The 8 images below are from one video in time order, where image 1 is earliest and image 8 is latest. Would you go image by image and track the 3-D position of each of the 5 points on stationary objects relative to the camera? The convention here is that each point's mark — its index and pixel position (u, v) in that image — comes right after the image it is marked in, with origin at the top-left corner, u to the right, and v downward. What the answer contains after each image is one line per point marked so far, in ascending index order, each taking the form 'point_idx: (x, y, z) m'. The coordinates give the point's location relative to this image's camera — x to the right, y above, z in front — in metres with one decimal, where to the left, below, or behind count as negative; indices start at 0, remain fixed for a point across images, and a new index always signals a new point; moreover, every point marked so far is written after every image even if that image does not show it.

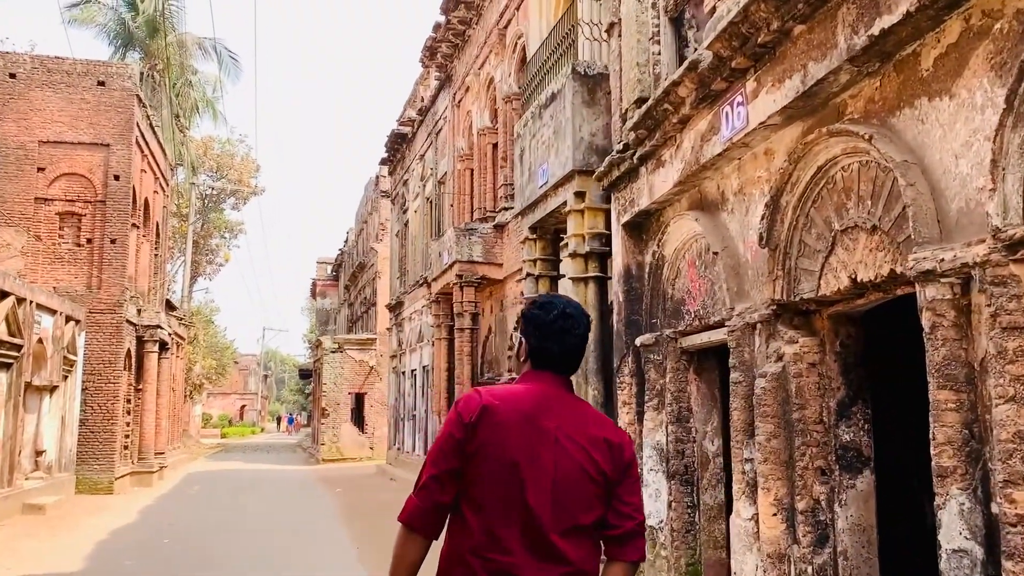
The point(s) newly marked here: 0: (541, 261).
0: (+0.3, +0.3, +10.1) m
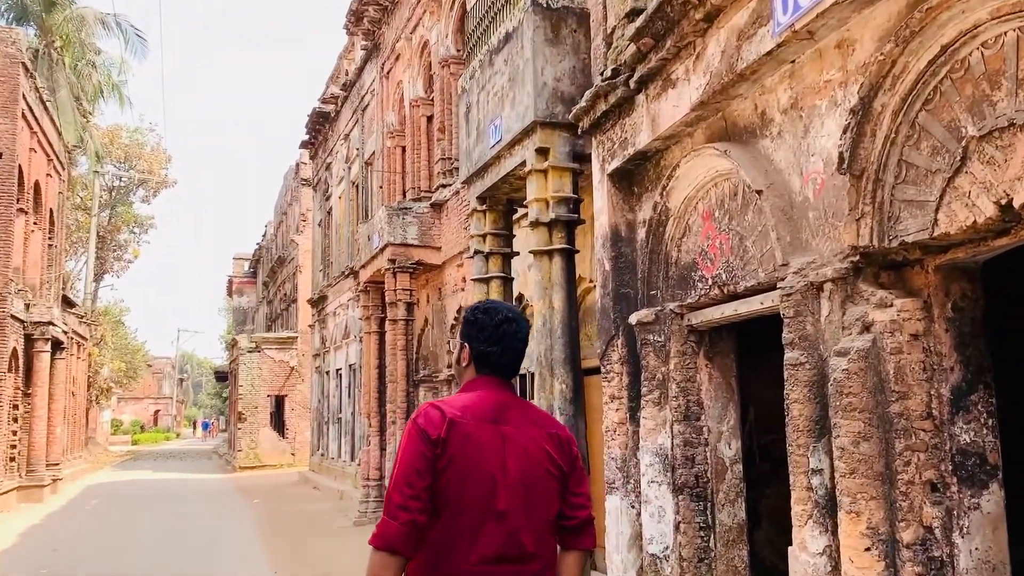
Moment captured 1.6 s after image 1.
0: (-0.2, +0.5, +8.7) m
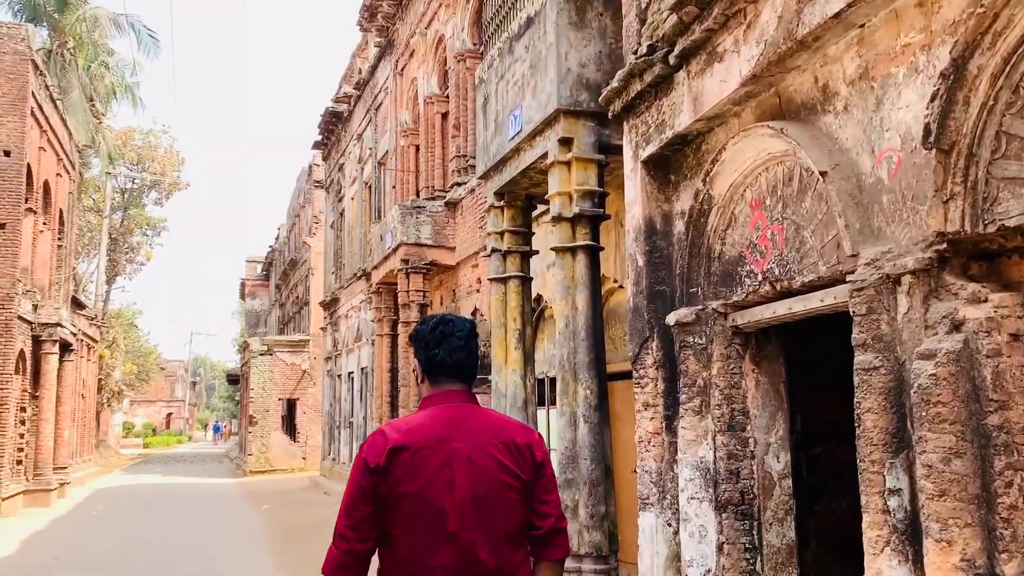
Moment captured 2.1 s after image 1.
0: (0.0, +0.5, +8.3) m
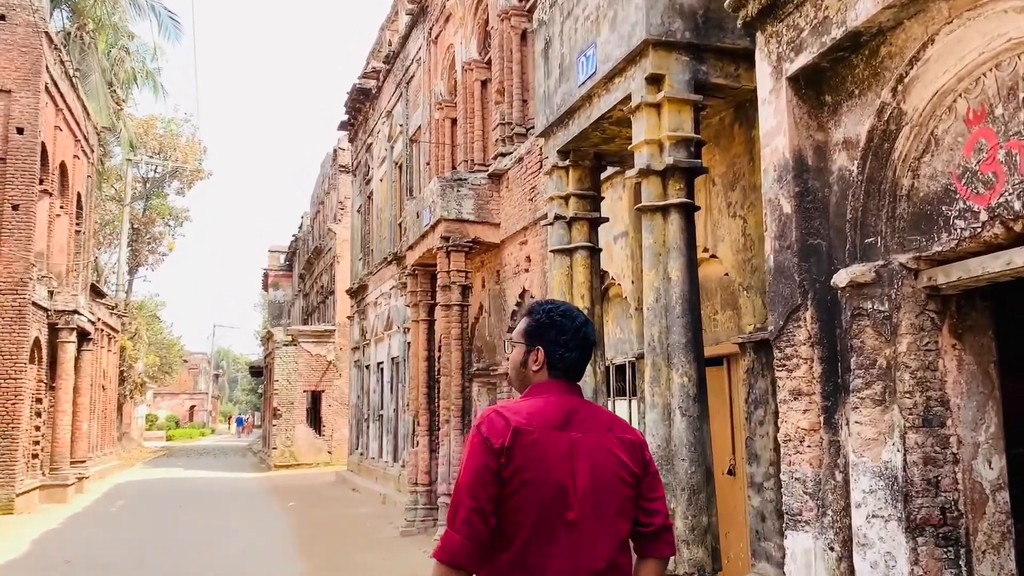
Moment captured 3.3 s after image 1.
0: (+0.5, +0.7, +7.1) m
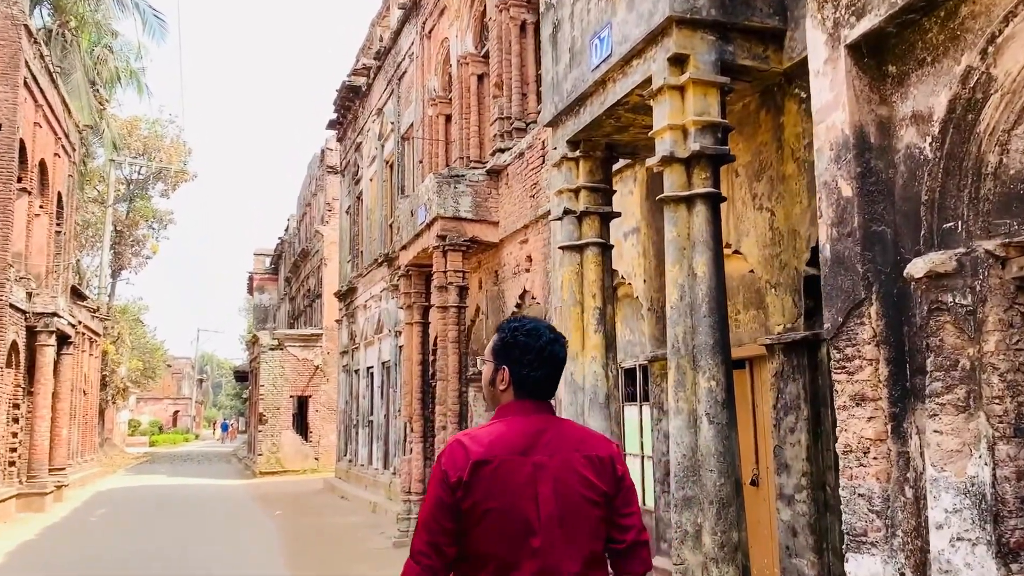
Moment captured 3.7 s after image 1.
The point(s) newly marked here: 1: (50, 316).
0: (+0.6, +0.7, +6.7) m
1: (-9.2, -0.6, +17.6) m
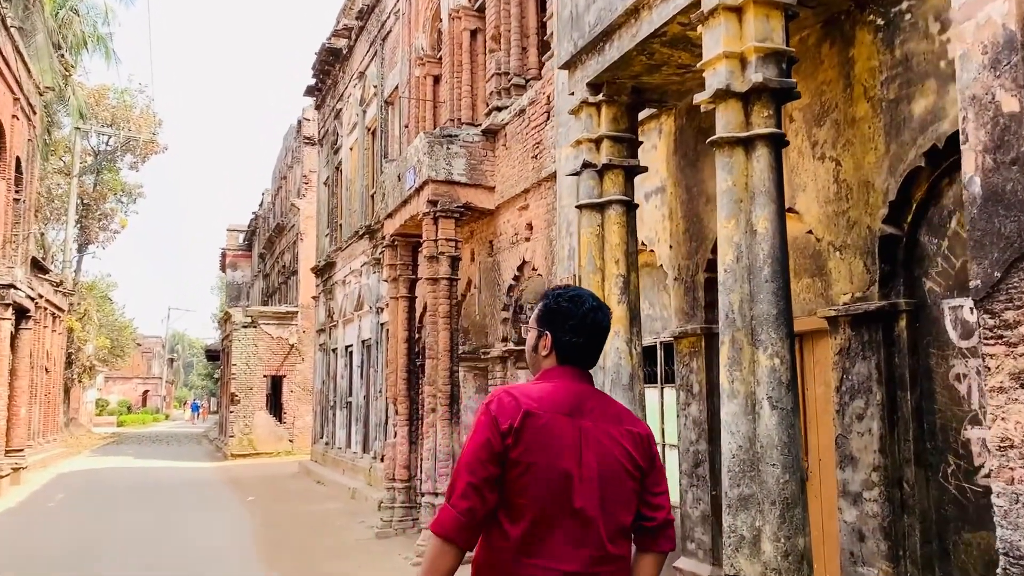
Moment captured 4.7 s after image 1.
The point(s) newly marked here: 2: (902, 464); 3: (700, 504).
0: (+0.6, +1.0, +5.9) m
1: (-9.5, 0.0, +16.4) m
2: (+1.9, -0.9, +4.4) m
3: (+1.3, -1.4, +5.9) m
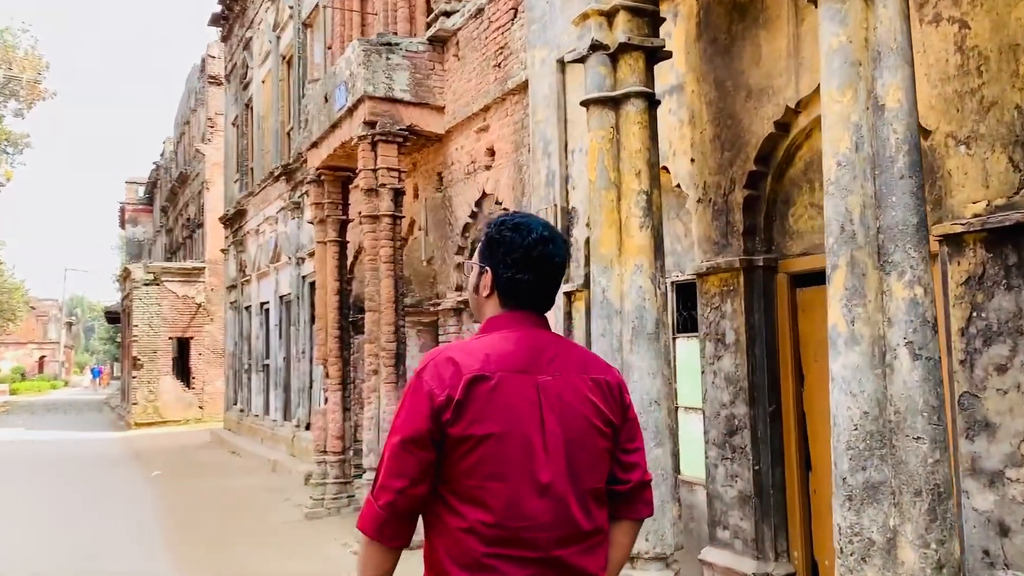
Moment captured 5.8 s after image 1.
0: (+0.6, +1.4, +4.5) m
1: (-10.5, +0.8, +14.0) m
2: (+2.0, -0.5, +3.2) m
3: (+1.2, -1.0, +4.6) m
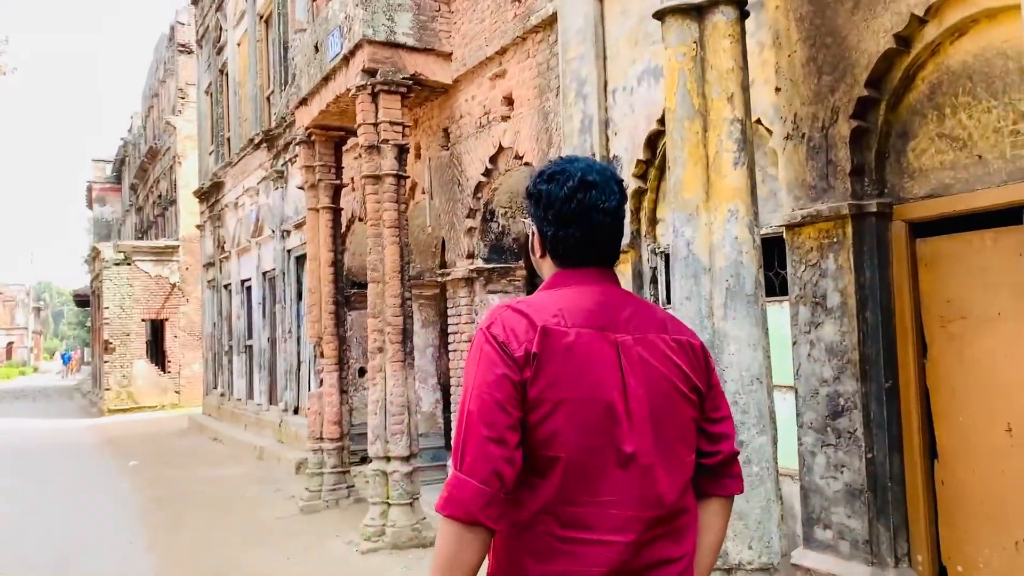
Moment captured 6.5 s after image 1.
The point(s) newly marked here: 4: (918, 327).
0: (+0.8, +1.6, +3.6) m
1: (-10.5, +1.1, +12.9) m
2: (+2.3, -0.3, +2.4) m
3: (+1.5, -0.8, +3.9) m
4: (+1.7, -0.2, +3.8) m
